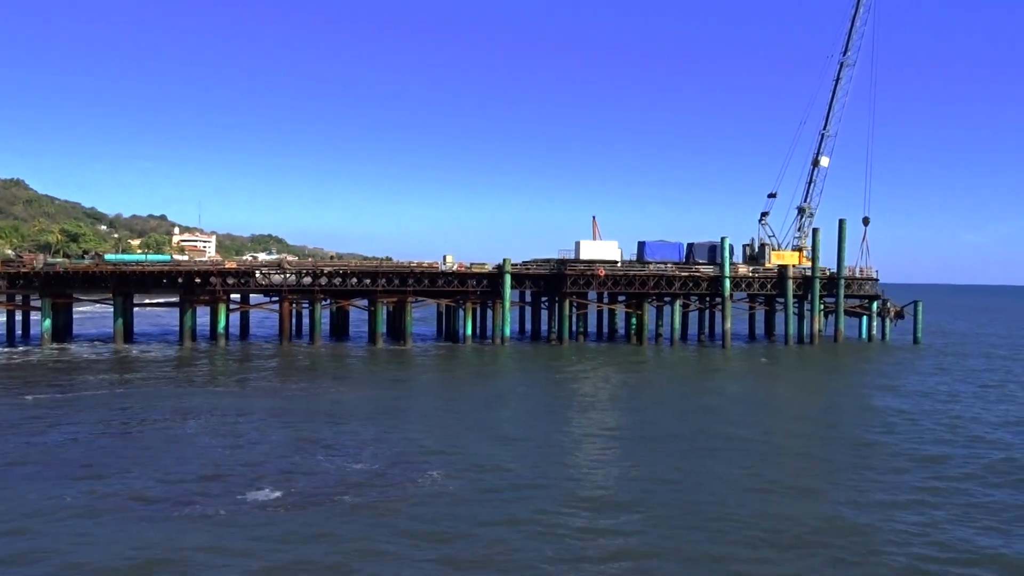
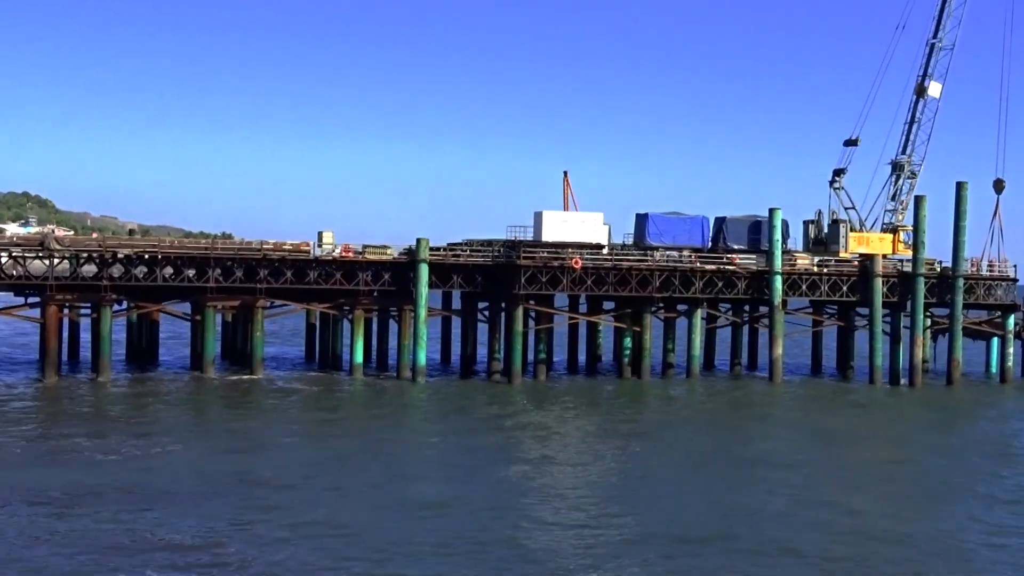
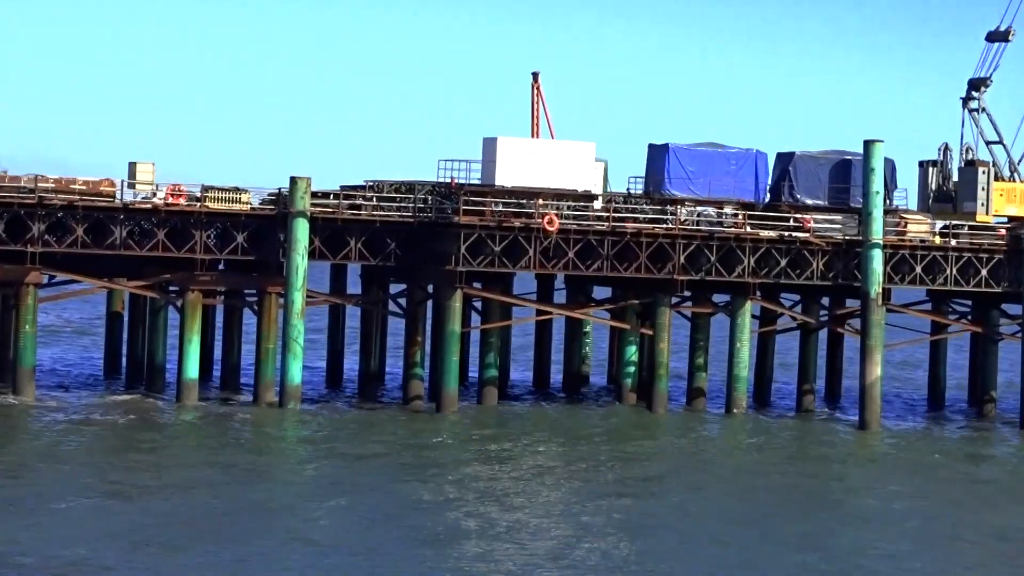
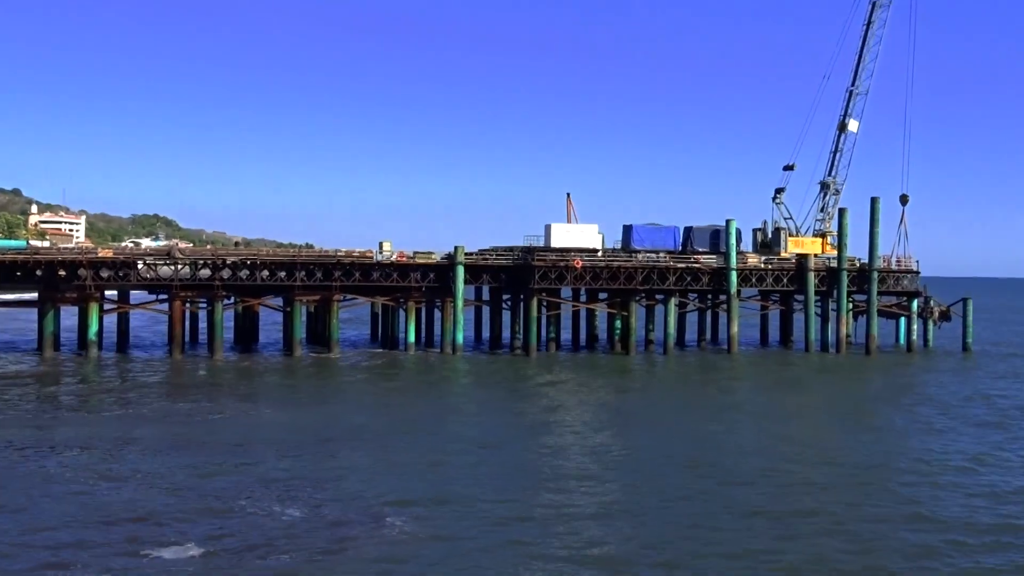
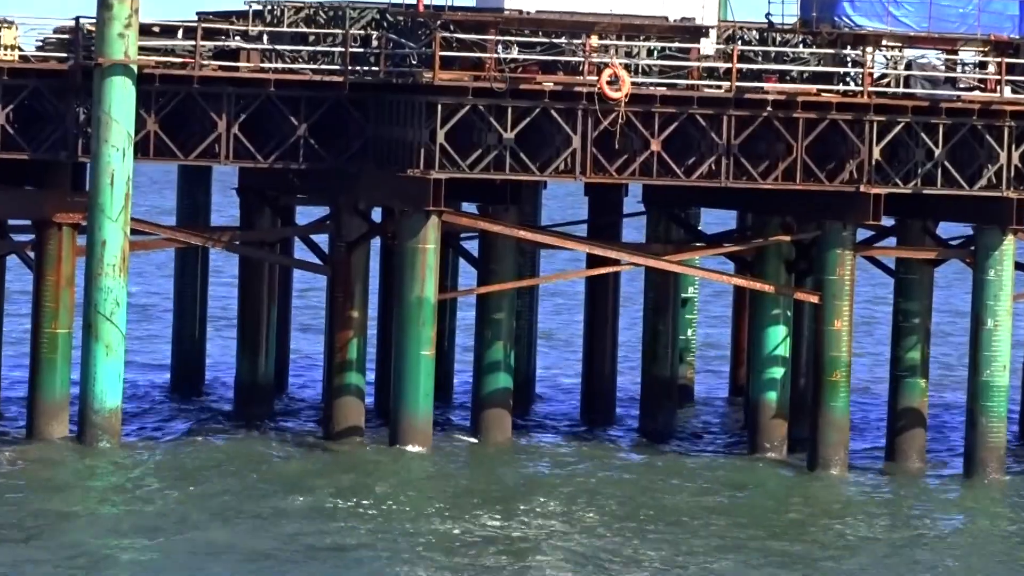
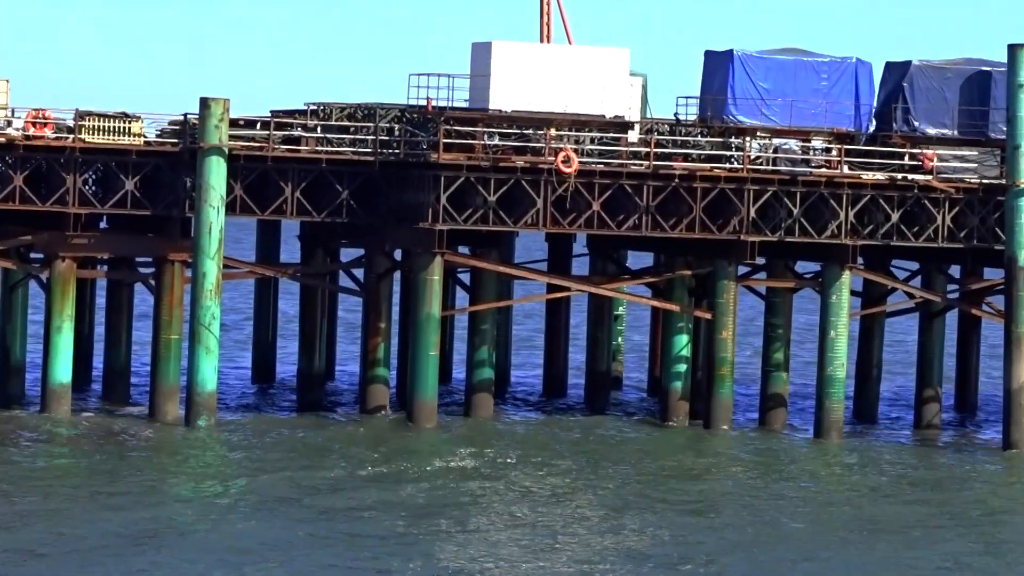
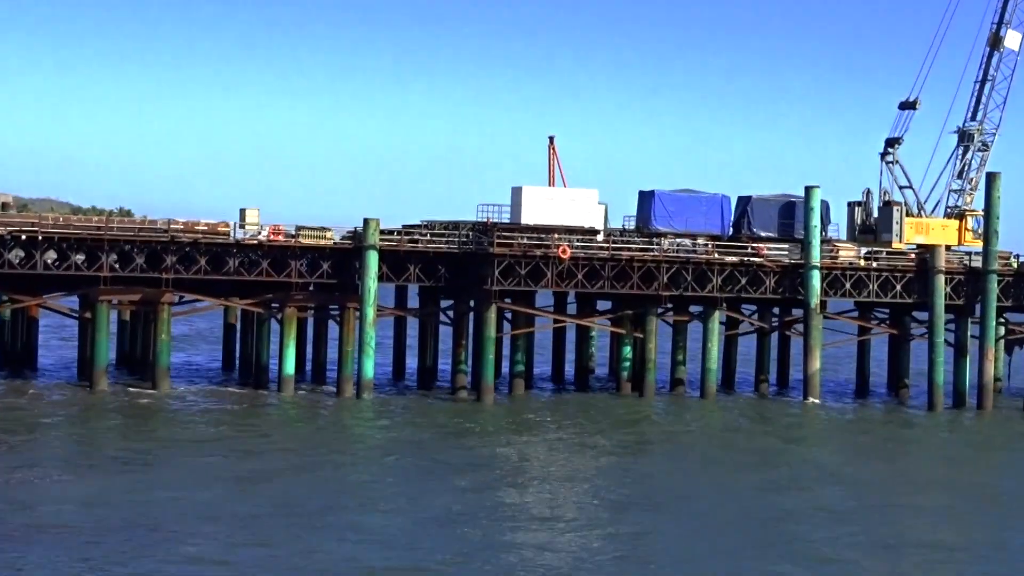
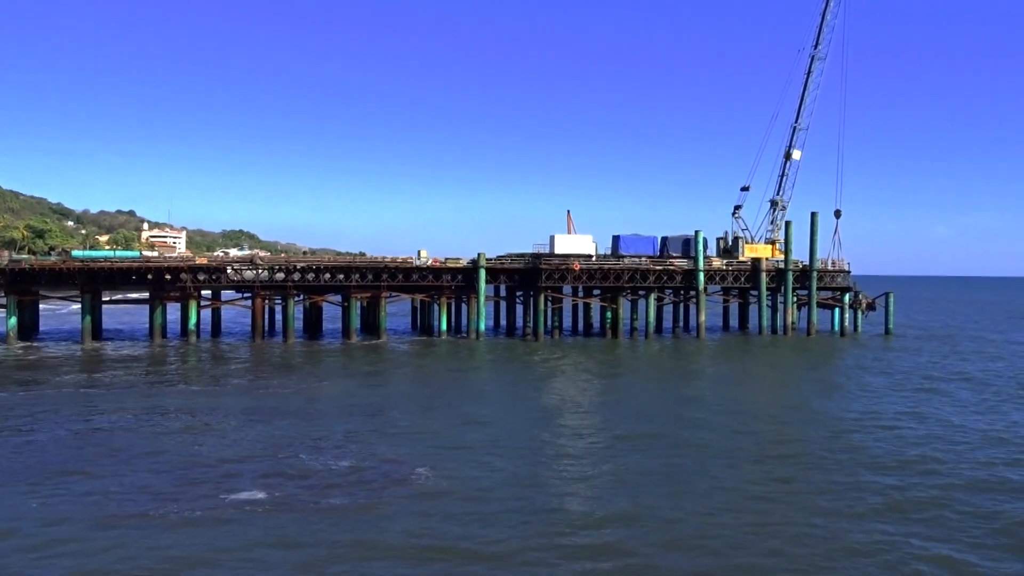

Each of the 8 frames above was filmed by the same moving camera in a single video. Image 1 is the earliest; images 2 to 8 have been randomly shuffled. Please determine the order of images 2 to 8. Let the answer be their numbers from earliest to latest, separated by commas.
8, 4, 2, 7, 3, 6, 5
